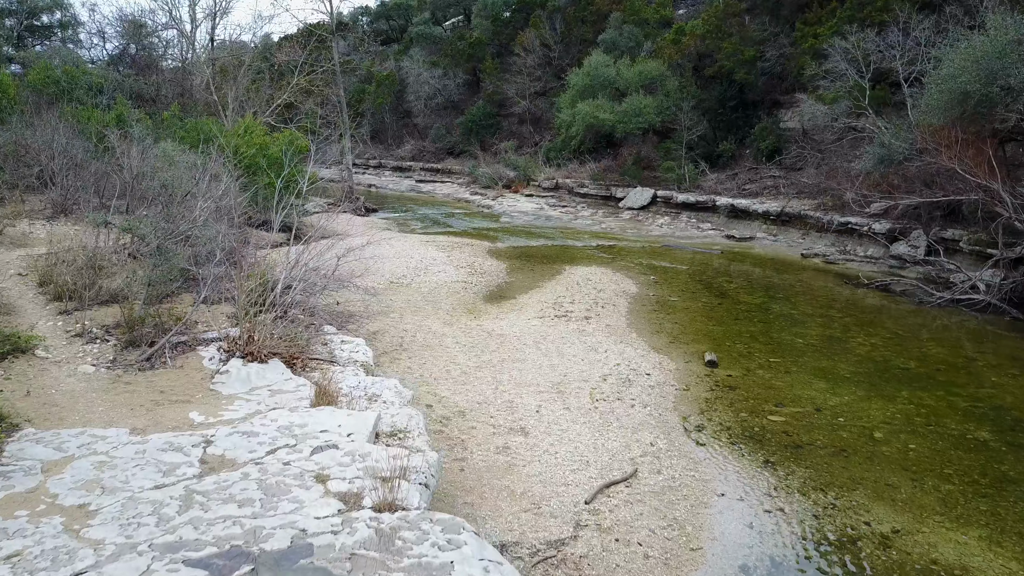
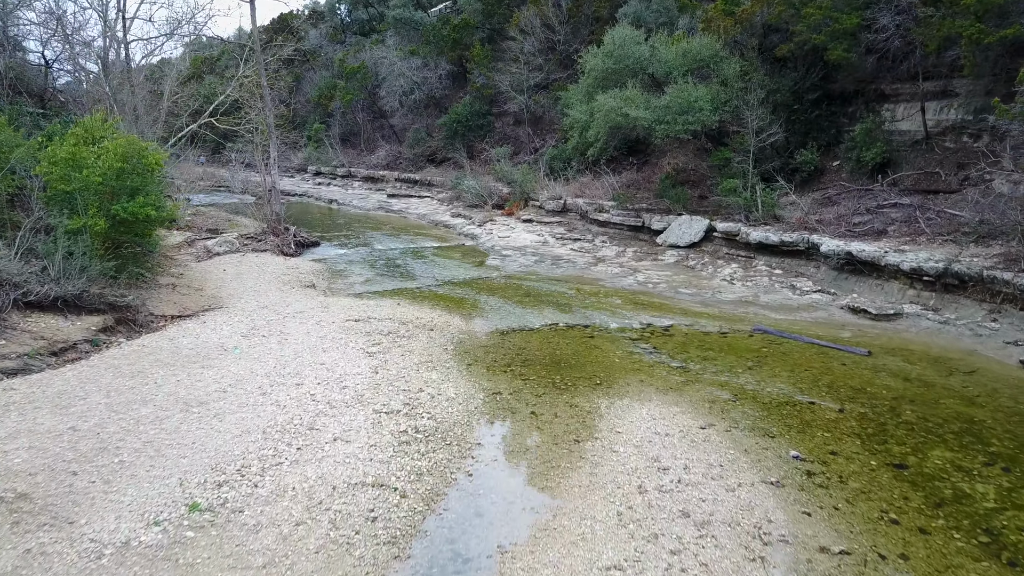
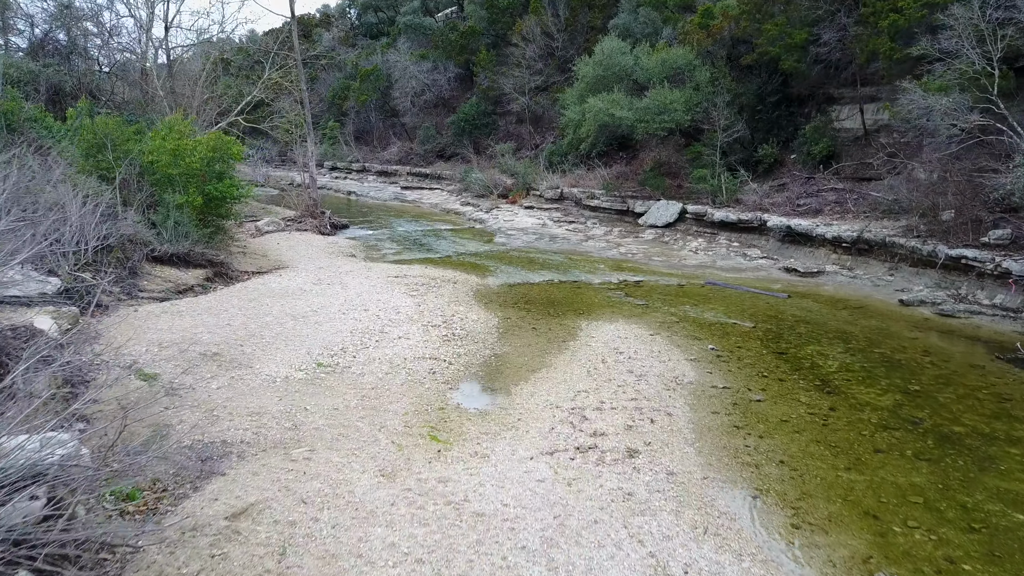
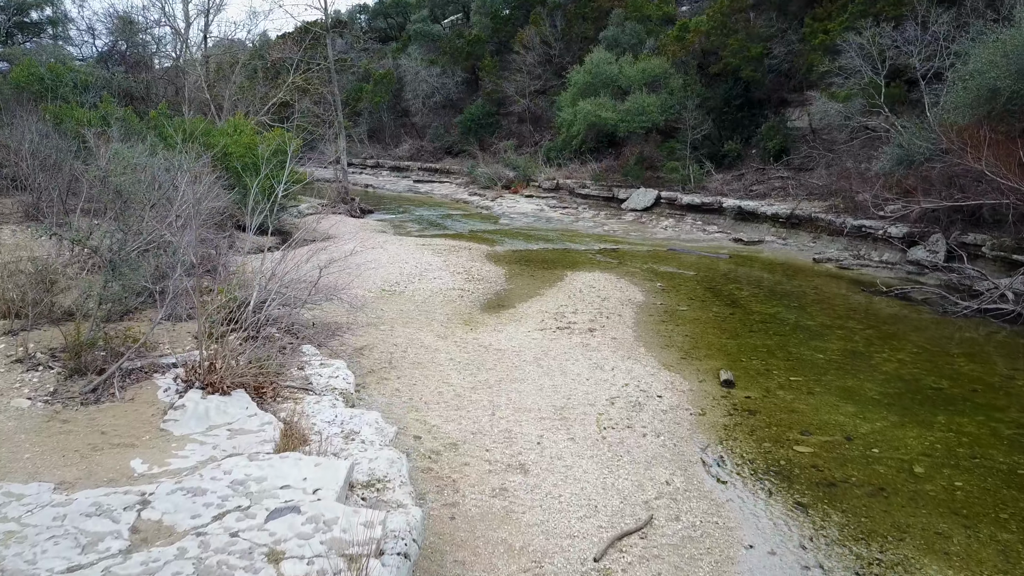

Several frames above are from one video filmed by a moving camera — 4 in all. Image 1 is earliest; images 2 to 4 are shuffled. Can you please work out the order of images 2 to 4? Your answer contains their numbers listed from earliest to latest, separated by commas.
4, 3, 2
